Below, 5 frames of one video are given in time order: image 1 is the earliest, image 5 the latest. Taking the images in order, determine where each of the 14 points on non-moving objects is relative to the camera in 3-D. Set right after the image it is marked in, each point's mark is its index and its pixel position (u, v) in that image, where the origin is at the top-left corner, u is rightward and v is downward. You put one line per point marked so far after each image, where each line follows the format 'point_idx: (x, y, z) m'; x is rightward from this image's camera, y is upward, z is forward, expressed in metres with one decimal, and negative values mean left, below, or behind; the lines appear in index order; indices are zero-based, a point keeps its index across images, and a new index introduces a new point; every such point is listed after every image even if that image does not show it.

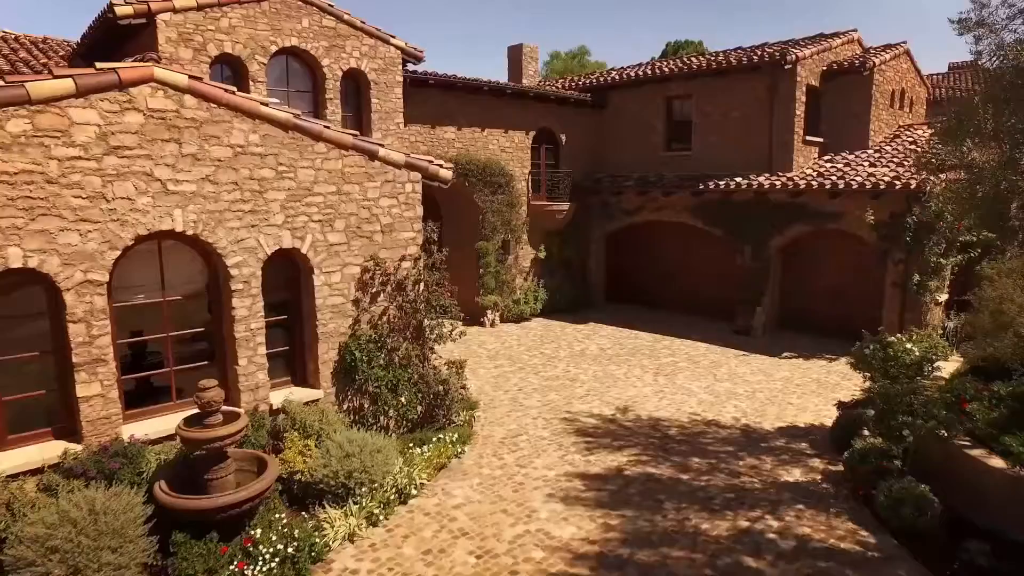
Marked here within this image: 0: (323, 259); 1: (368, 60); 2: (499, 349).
0: (-7.9, +1.2, +7.9) m
1: (-10.0, +15.8, +13.0) m
2: (-1.0, -4.5, +13.8) m
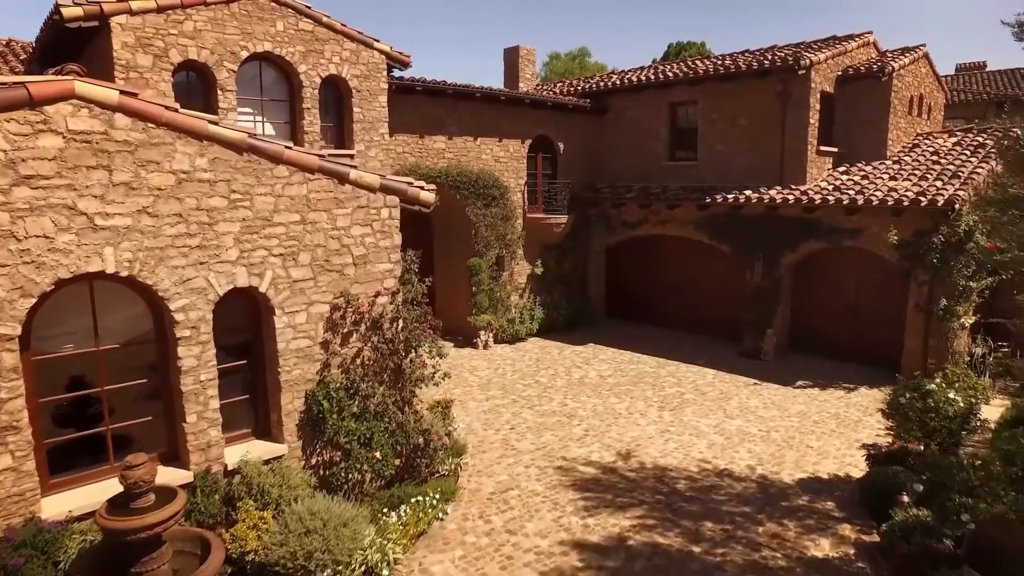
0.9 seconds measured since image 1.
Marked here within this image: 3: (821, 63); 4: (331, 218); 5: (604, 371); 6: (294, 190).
0: (-8.3, -0.3, +6.9) m
1: (-10.4, +14.2, +12.0) m
2: (-1.4, -6.1, +12.8) m
3: (+22.6, +16.4, +13.8) m
4: (-6.9, +2.7, +7.2) m
5: (+6.3, -5.8, +12.9) m
6: (-8.0, +3.6, +6.9) m
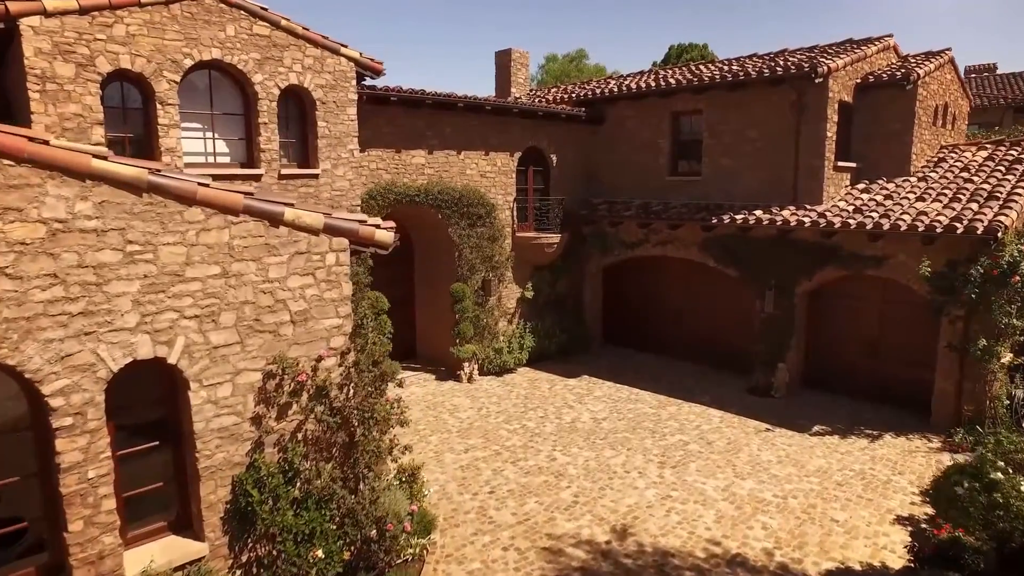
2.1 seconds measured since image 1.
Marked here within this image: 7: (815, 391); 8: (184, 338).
0: (-9.3, -2.4, +5.7) m
1: (-11.4, +12.2, +10.7) m
2: (-2.4, -8.1, +11.6) m
3: (+21.7, +14.4, +12.5) m
4: (-7.9, +0.7, +5.9) m
5: (+5.4, -7.8, +11.7) m
6: (-8.9, +1.5, +5.6) m
7: (+20.5, -7.0, +12.7) m
8: (-9.6, -1.5, +5.5) m
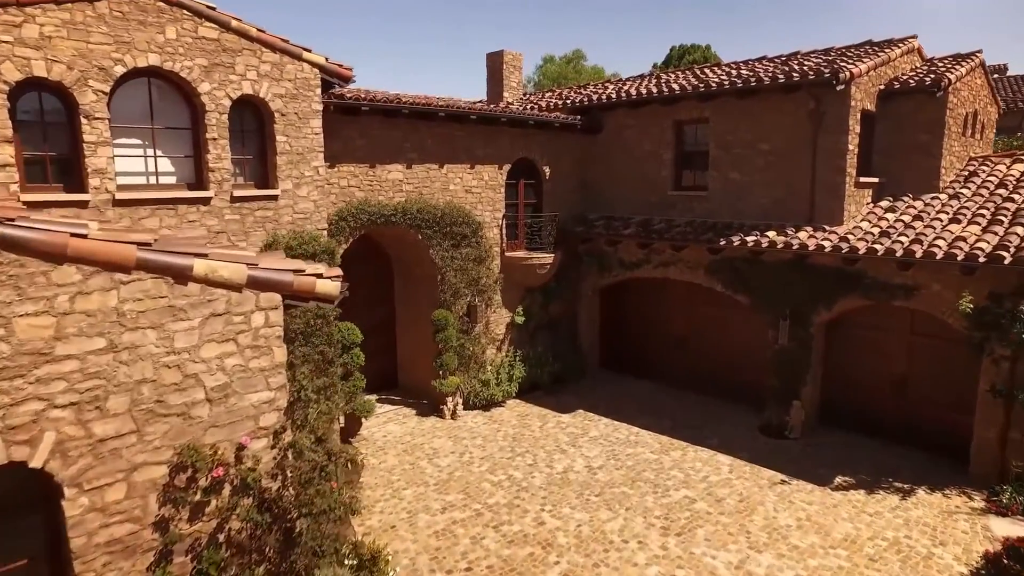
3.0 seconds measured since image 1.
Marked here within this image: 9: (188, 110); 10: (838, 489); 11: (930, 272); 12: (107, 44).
0: (-10.1, -4.2, +4.4) m
1: (-12.2, +10.3, +9.5) m
2: (-3.2, -9.9, +10.4) m
3: (+20.8, +12.6, +11.2) m
4: (-8.7, -1.2, +4.7) m
5: (+4.6, -9.6, +10.4) m
6: (-9.7, -0.3, +4.4) m
7: (+19.7, -8.8, +11.5) m
8: (-10.4, -3.3, +4.3) m
9: (-15.7, +8.6, +9.1) m
10: (+16.3, -10.1, +9.5) m
11: (+21.5, +0.8, +9.7) m
12: (-17.2, +10.3, +8.0) m
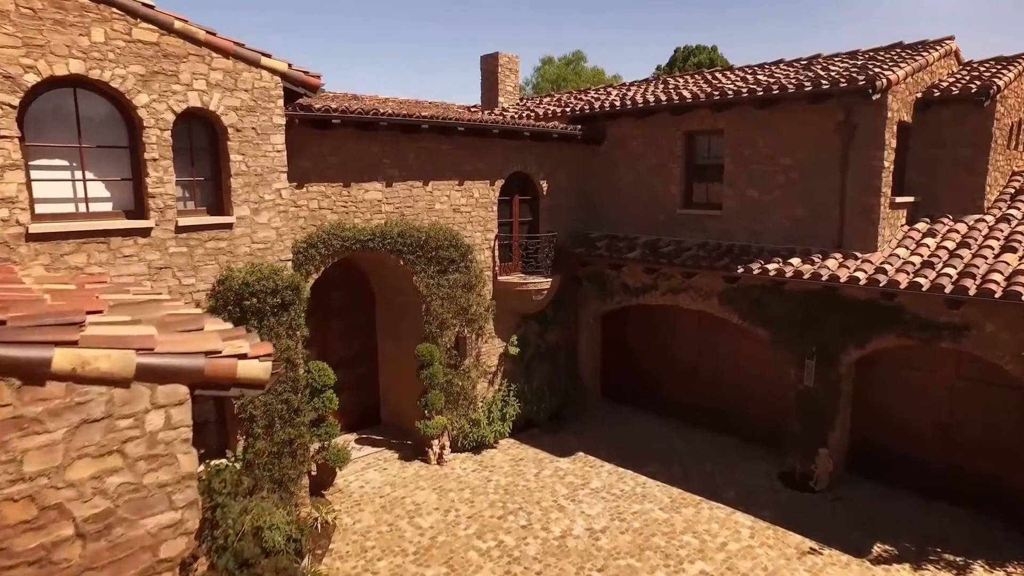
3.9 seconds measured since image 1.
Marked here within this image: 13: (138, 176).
0: (-10.5, -6.1, +3.2) m
1: (-12.6, +8.5, +8.2) m
2: (-3.6, -11.8, +9.1) m
3: (+20.4, +10.8, +9.9) m
4: (-9.1, -3.1, +3.4) m
5: (+4.1, -11.5, +9.2) m
6: (-10.2, -2.2, +3.1) m
7: (+19.3, -10.6, +10.2) m
8: (-10.9, -5.2, +3.0) m
9: (-16.1, +6.7, +7.8) m
10: (+15.9, -11.9, +8.2) m
11: (+21.0, -1.1, +8.4) m
12: (-17.6, +8.5, +6.7) m
13: (-15.9, +4.7, +7.9) m
